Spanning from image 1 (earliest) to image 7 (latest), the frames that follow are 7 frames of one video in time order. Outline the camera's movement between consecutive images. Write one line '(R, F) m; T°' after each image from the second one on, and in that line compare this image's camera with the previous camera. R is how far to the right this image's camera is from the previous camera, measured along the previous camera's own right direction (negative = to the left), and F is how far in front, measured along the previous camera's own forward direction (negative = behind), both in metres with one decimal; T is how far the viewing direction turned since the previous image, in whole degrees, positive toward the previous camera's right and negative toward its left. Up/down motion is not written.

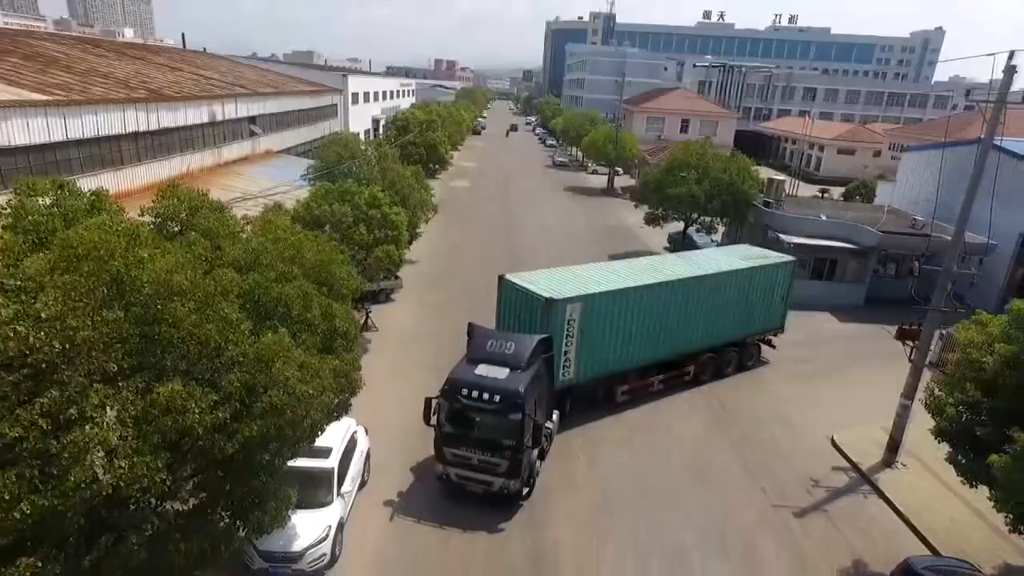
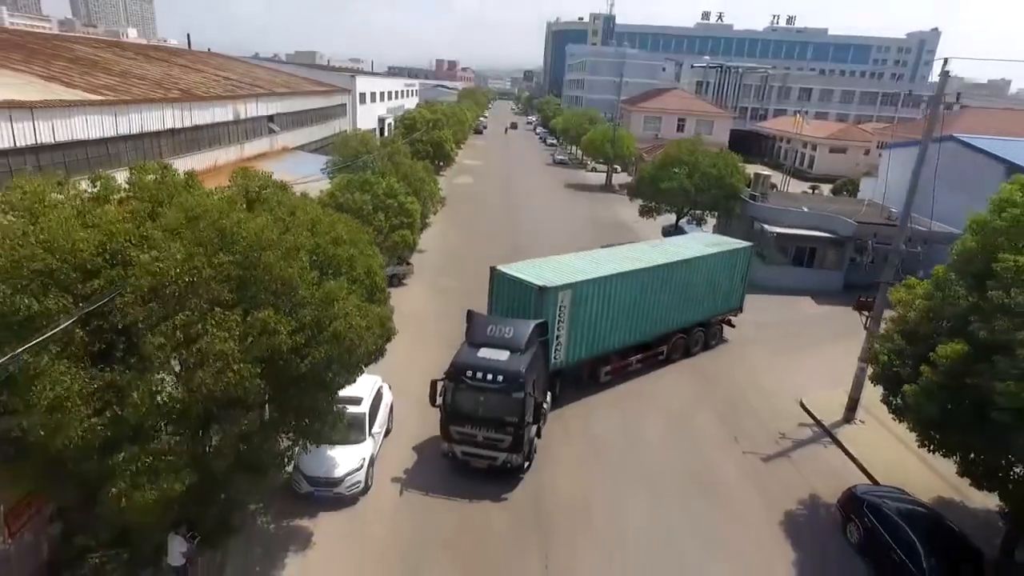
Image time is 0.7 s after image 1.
(-0.1, -1.8) m; 0°
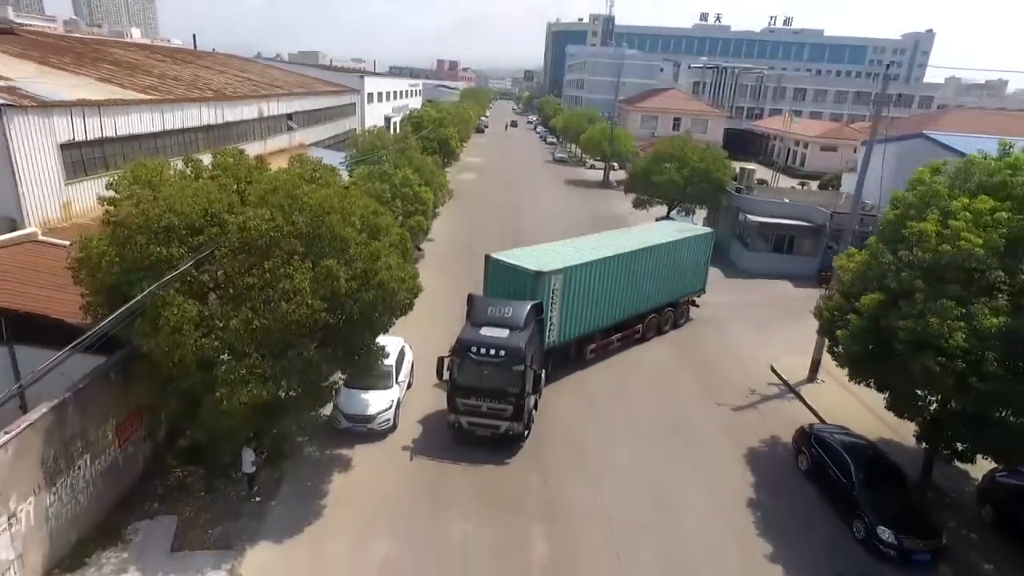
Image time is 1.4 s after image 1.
(-0.1, -2.1) m; 0°
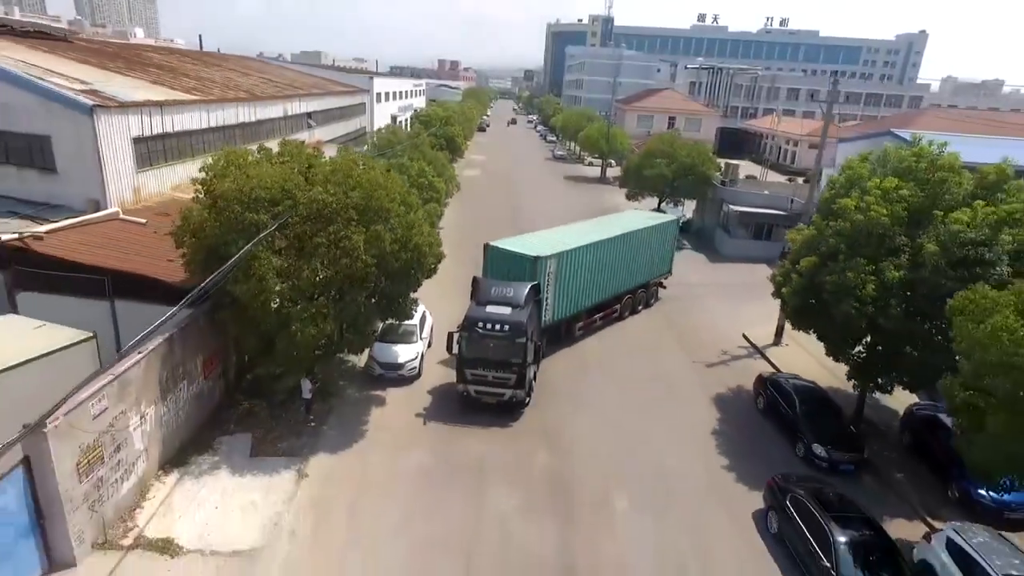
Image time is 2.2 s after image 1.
(-0.2, -2.6) m; 0°
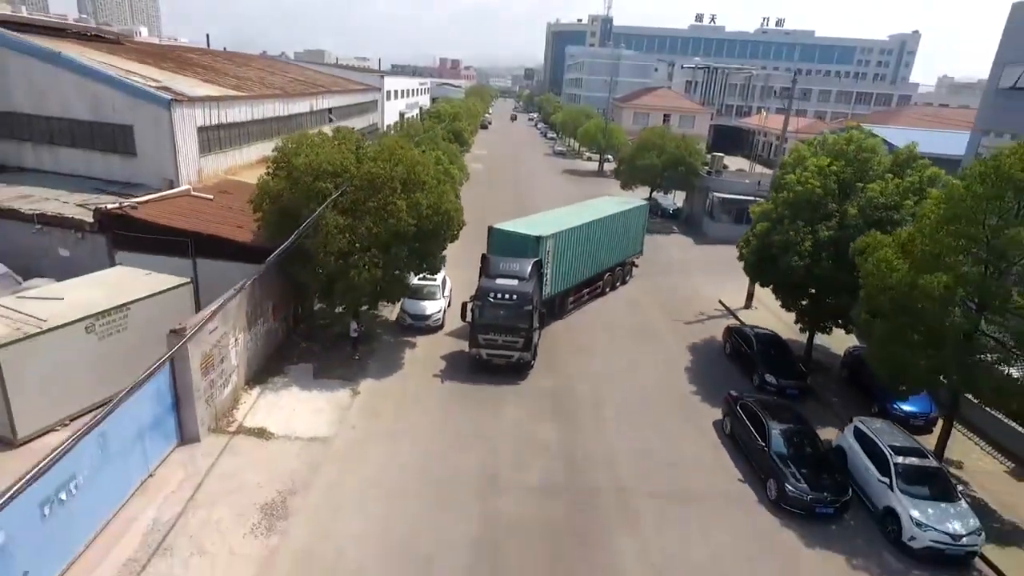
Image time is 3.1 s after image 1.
(-0.3, -3.1) m; 0°
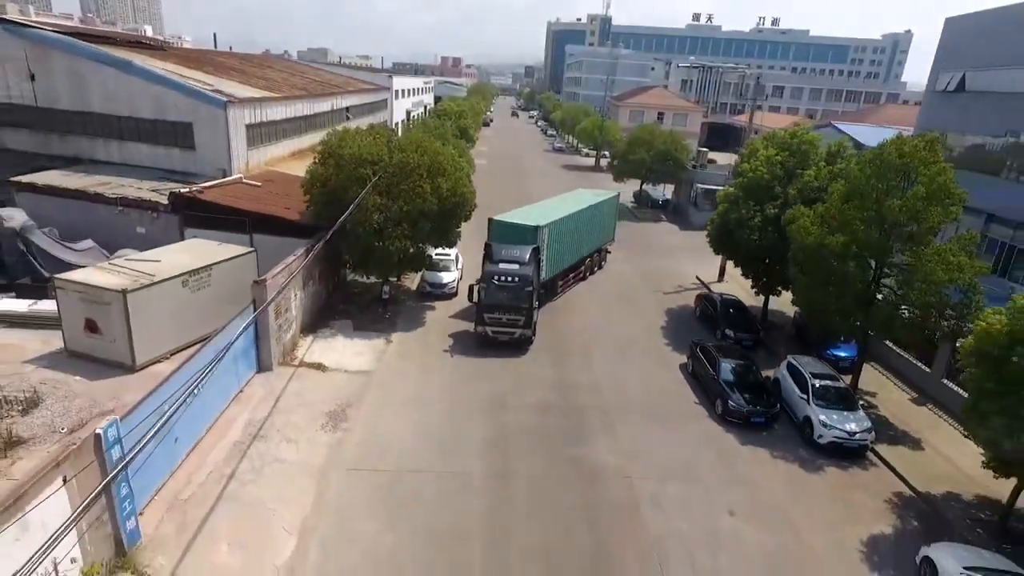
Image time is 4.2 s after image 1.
(-0.1, -3.4) m; 0°
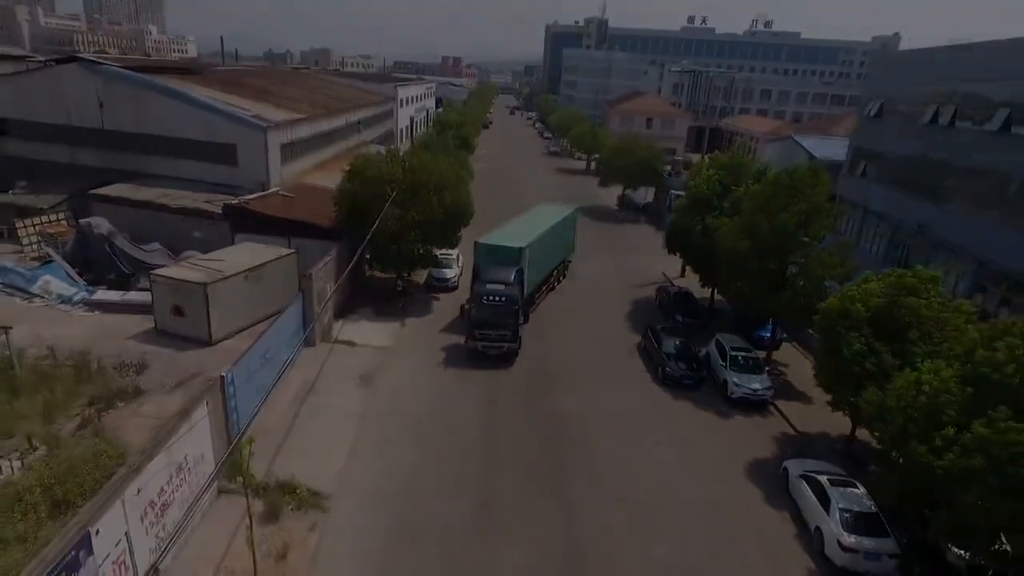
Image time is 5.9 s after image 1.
(+0.4, -4.5) m; 0°
